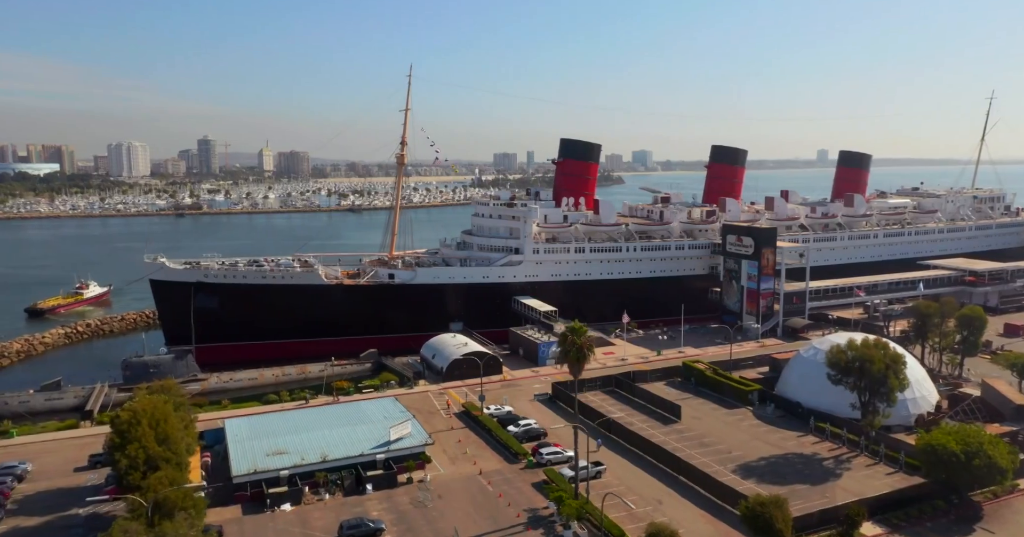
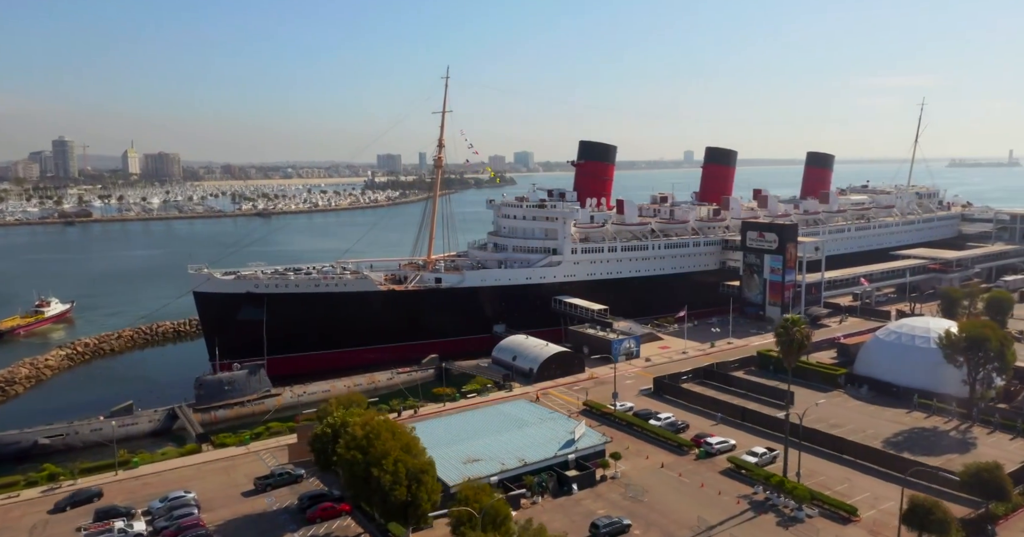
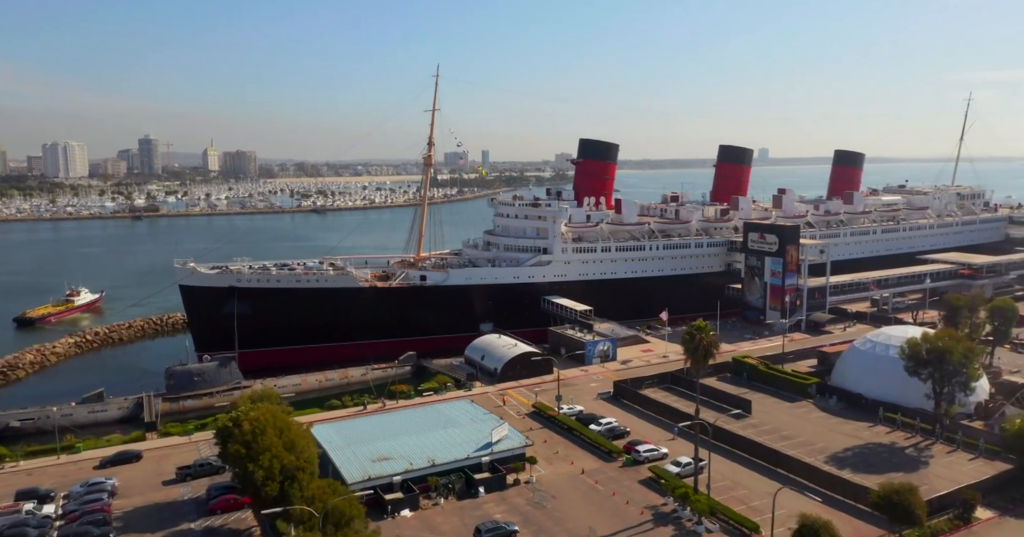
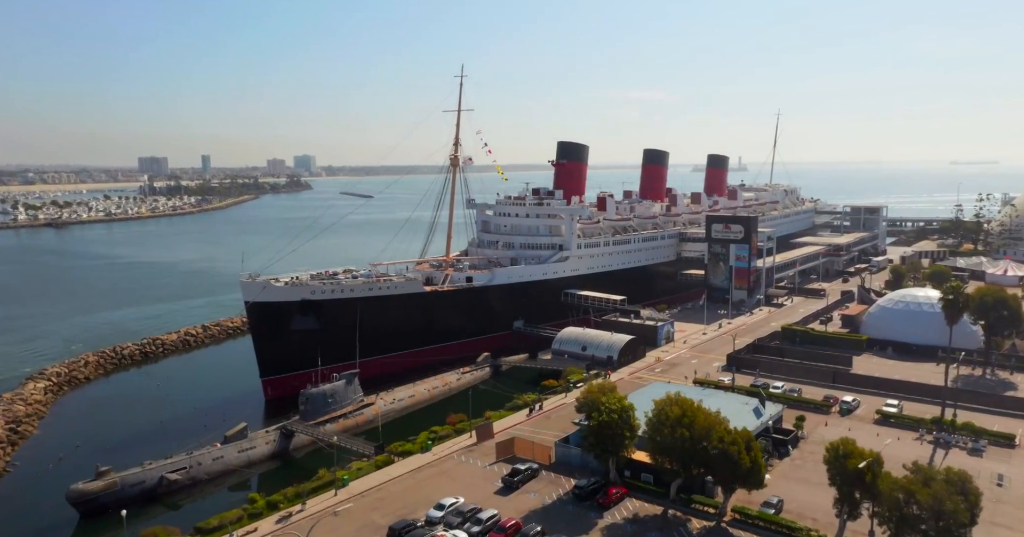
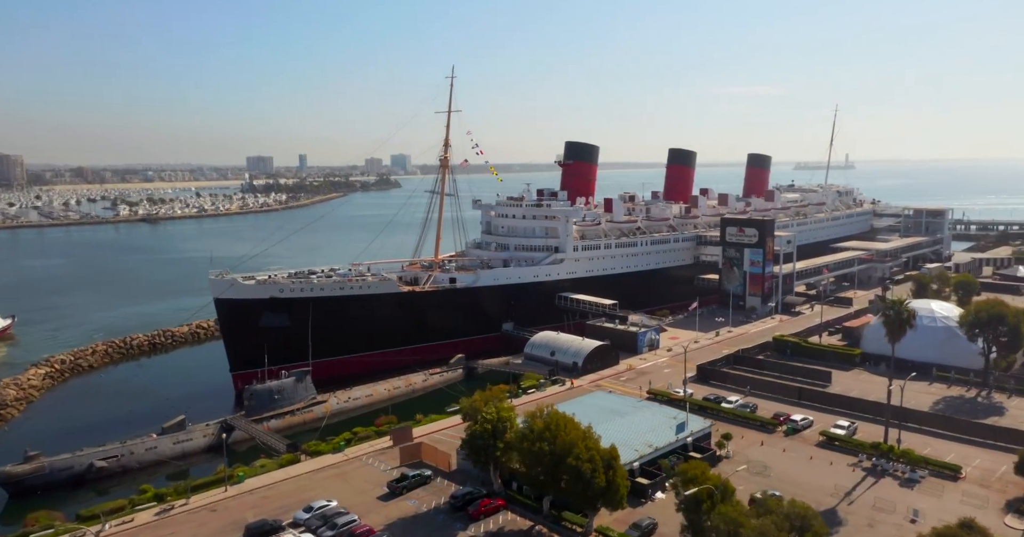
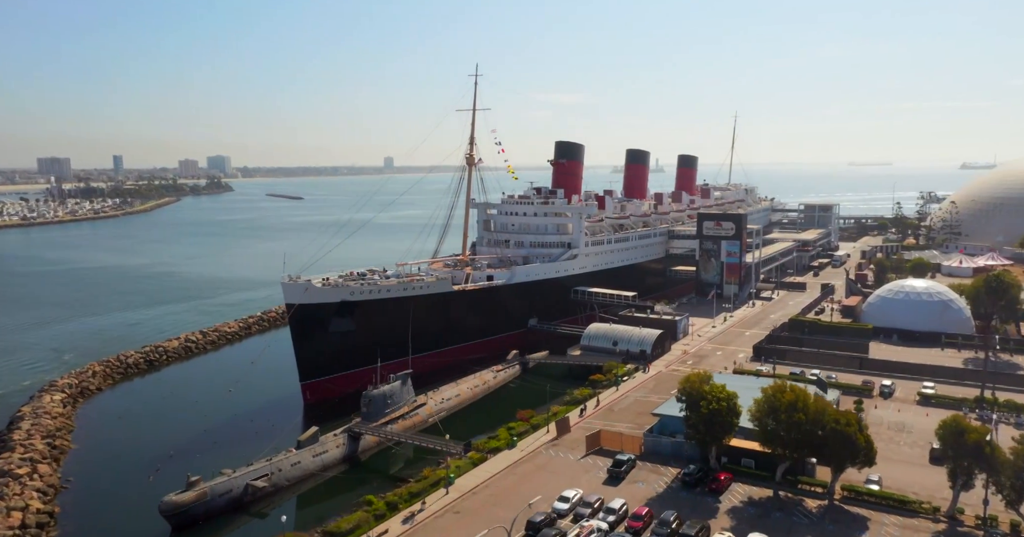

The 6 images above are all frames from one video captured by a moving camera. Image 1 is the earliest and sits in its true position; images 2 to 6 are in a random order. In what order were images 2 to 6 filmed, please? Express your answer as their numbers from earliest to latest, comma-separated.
3, 2, 5, 4, 6
